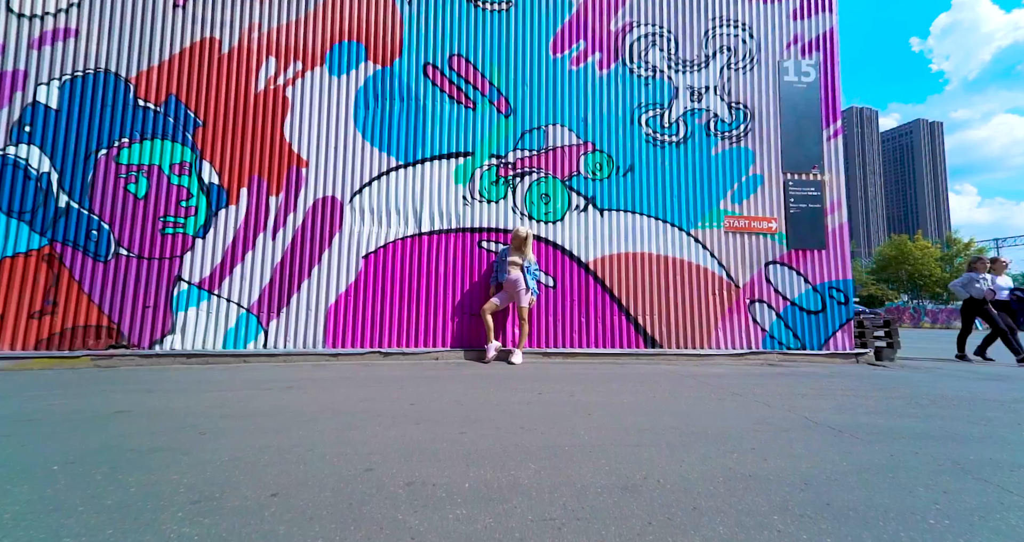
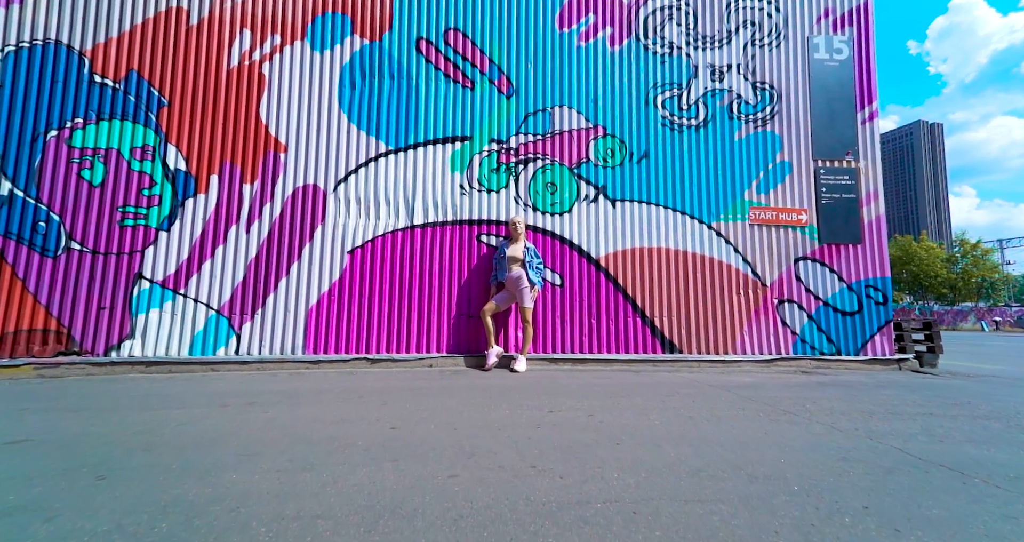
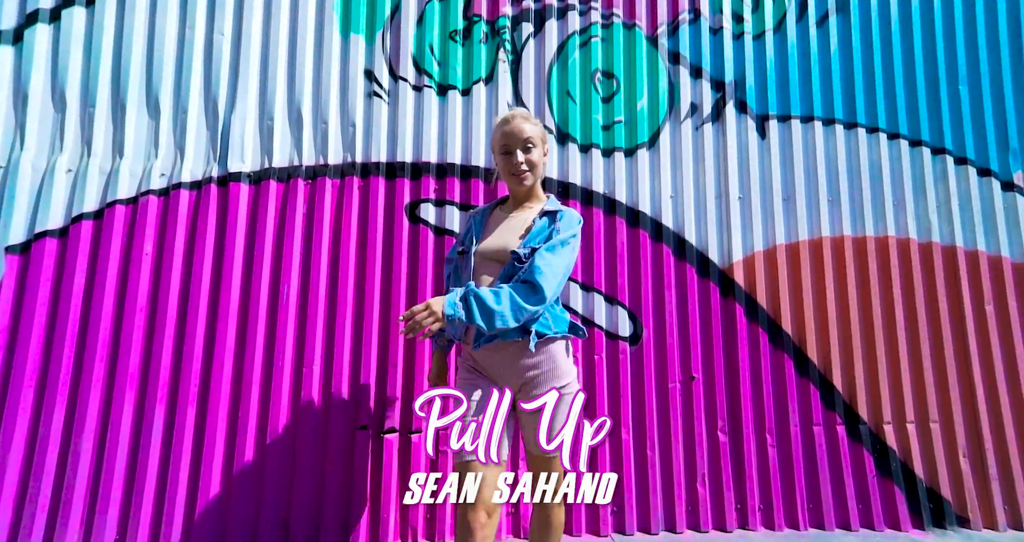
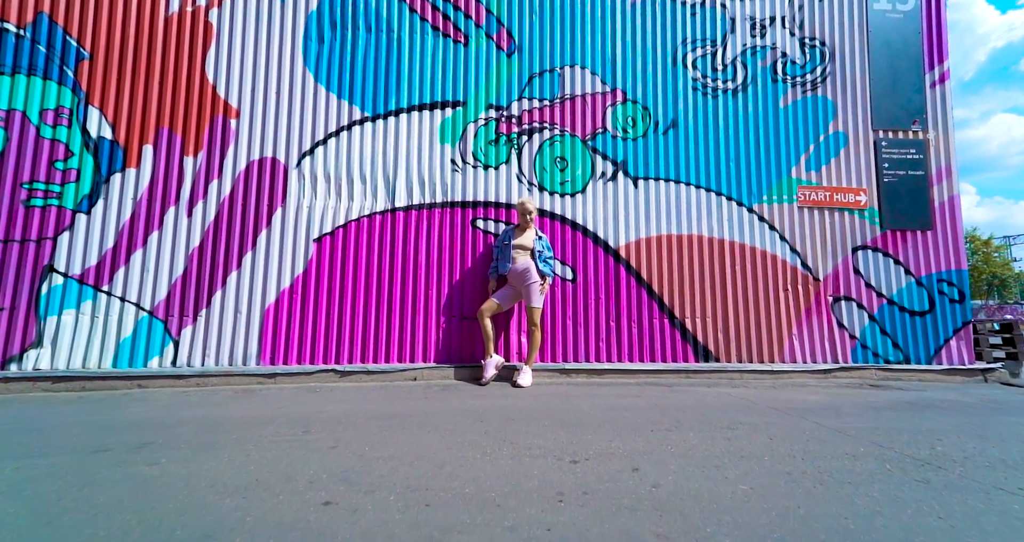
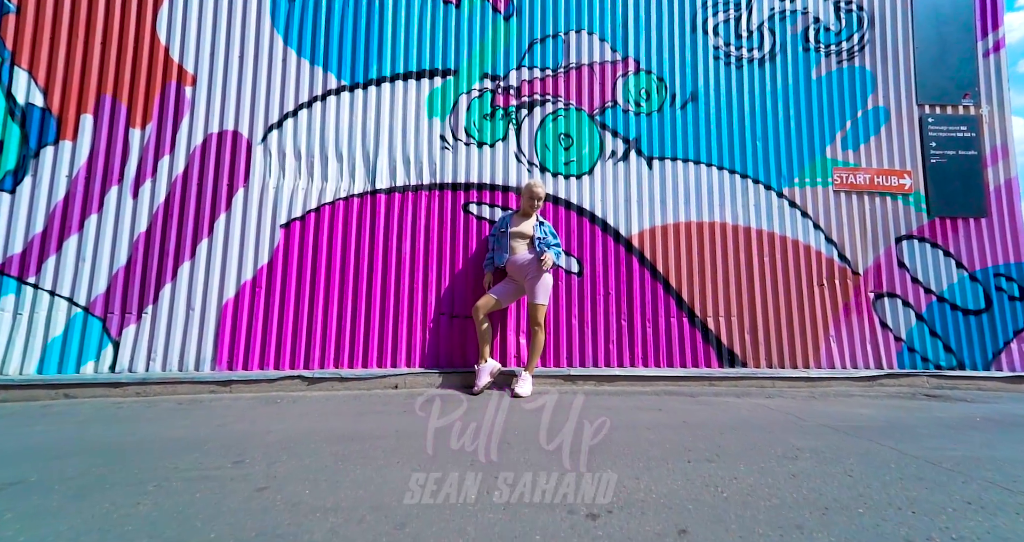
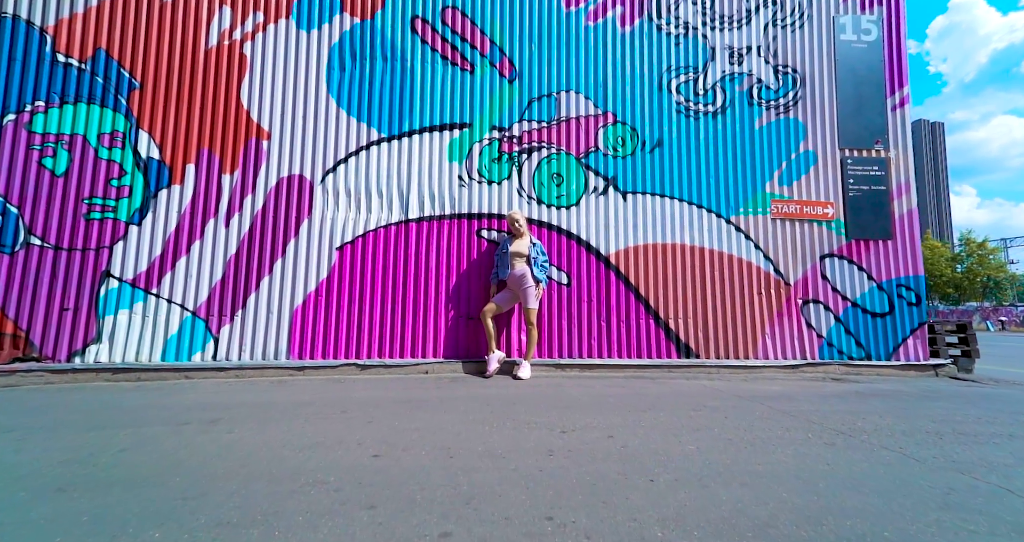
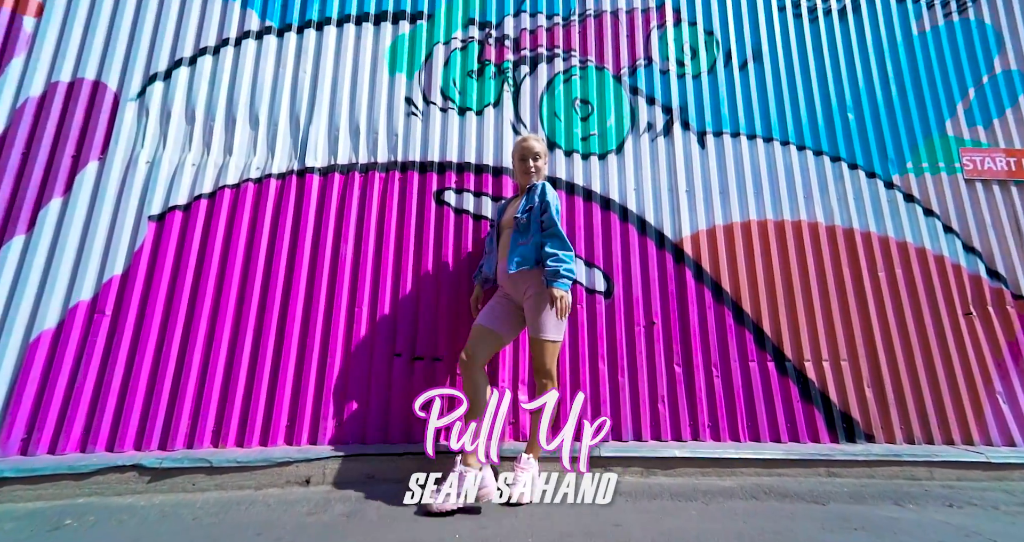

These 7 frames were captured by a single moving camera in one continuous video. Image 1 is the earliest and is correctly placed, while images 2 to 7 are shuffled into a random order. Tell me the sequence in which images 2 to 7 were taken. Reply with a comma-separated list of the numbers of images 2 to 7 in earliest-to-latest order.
2, 6, 4, 5, 7, 3
